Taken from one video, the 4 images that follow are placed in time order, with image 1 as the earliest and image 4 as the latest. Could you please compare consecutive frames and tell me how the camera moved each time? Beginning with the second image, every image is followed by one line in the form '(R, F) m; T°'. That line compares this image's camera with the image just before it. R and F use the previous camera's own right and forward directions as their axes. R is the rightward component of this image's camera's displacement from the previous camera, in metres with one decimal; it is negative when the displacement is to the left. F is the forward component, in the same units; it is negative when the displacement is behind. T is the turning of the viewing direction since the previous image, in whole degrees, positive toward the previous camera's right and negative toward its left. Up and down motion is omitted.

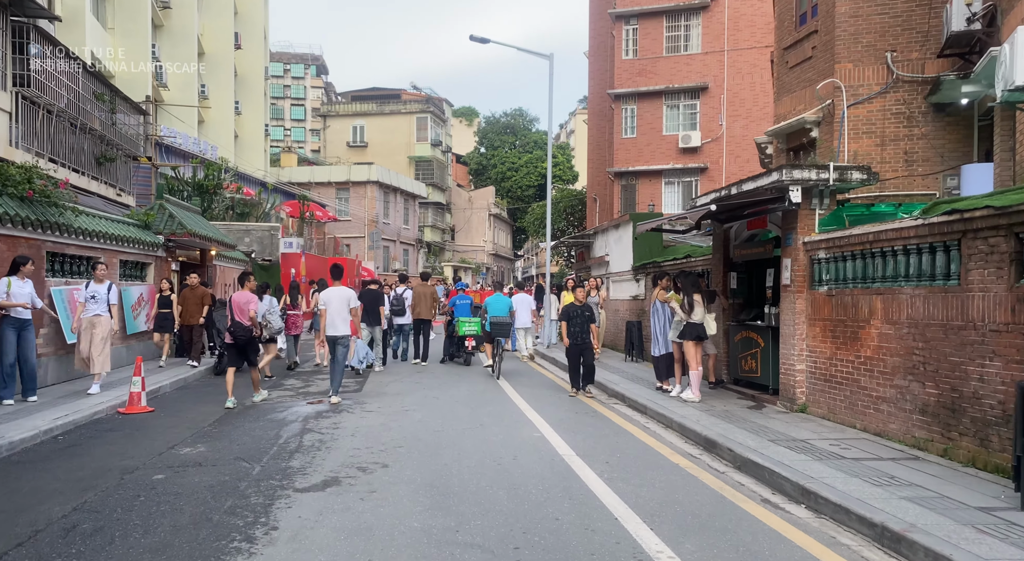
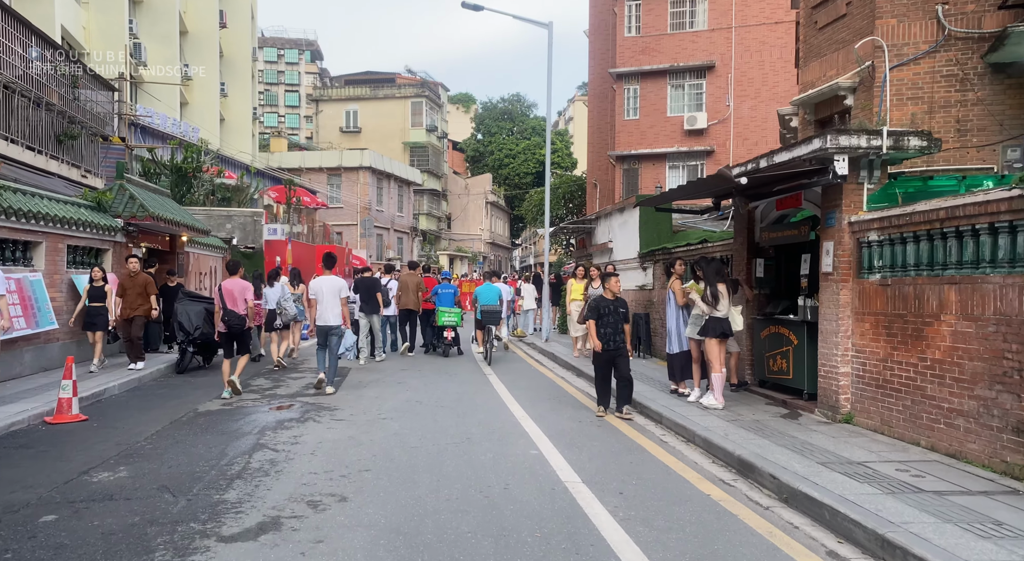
(+0.1, +1.4) m; 0°
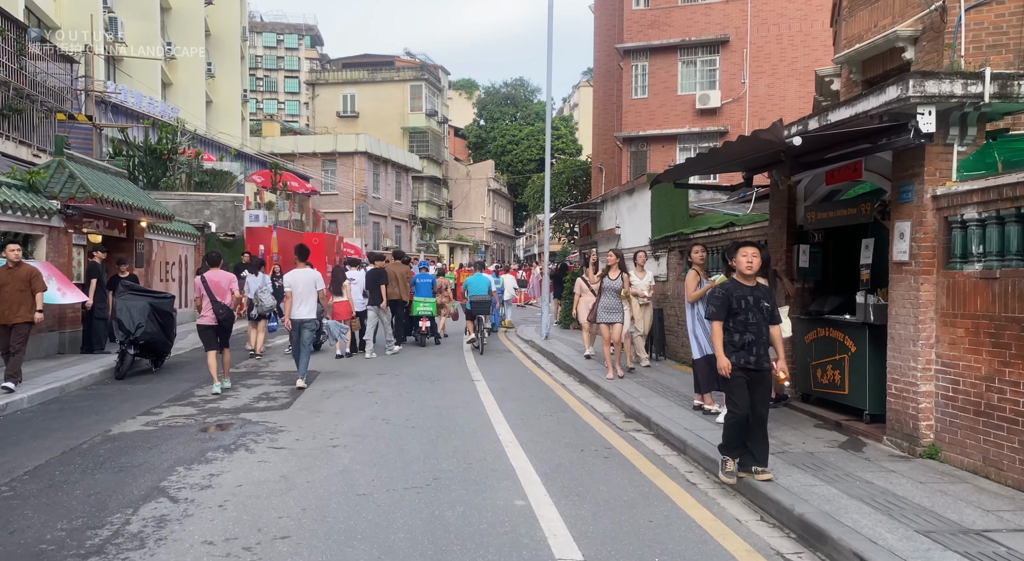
(+0.2, +1.8) m; 0°
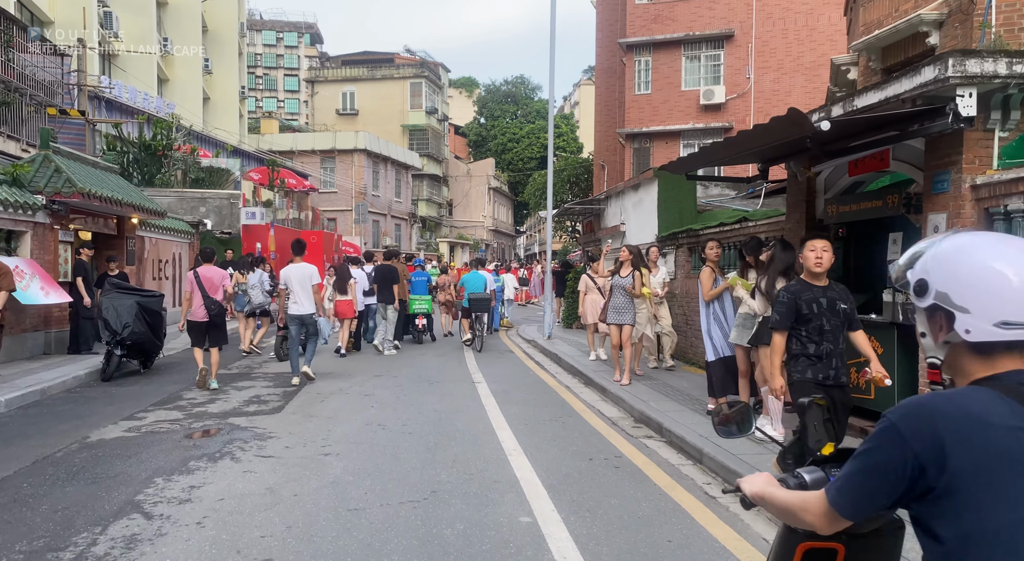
(0.0, +0.5) m; 0°
